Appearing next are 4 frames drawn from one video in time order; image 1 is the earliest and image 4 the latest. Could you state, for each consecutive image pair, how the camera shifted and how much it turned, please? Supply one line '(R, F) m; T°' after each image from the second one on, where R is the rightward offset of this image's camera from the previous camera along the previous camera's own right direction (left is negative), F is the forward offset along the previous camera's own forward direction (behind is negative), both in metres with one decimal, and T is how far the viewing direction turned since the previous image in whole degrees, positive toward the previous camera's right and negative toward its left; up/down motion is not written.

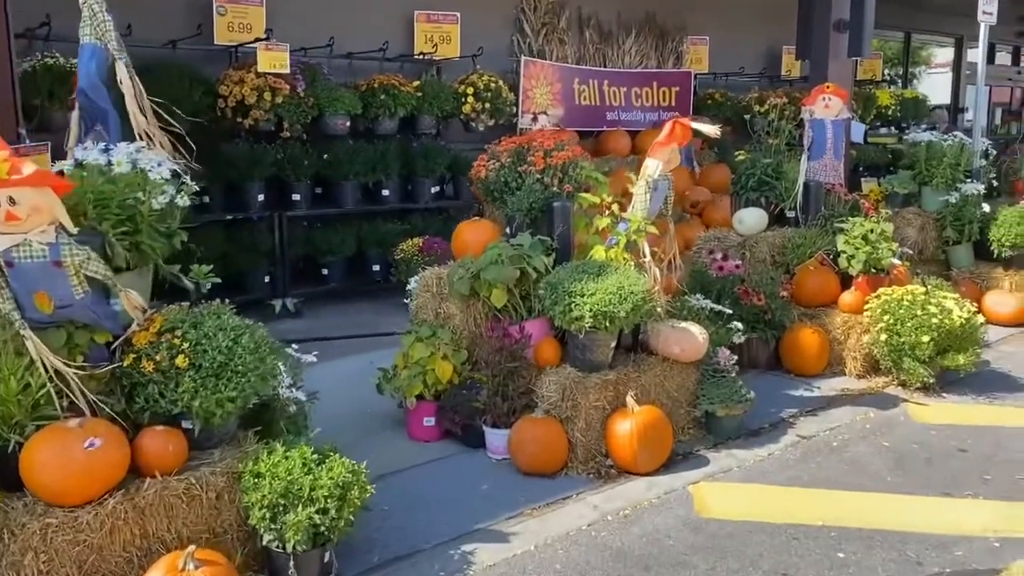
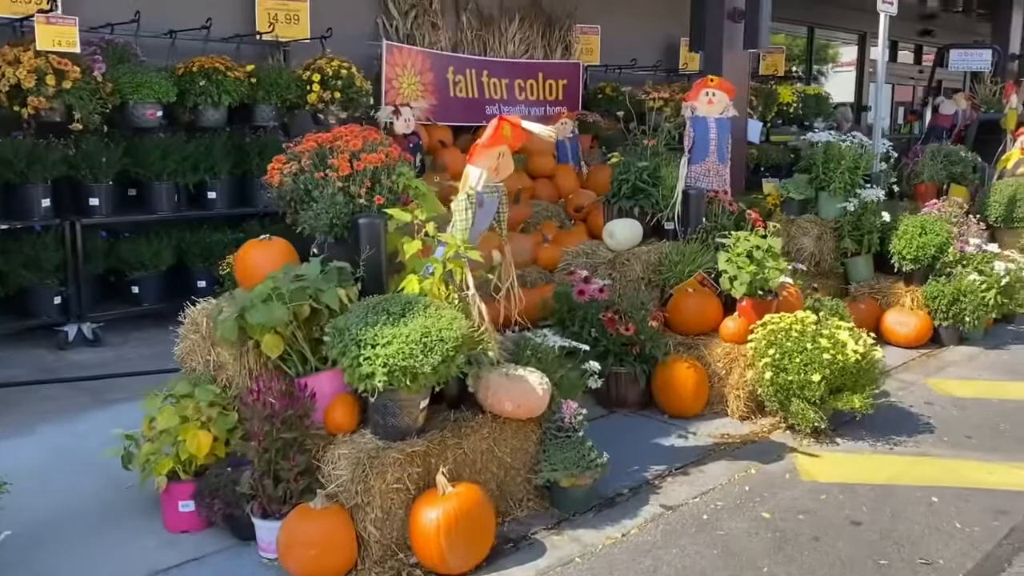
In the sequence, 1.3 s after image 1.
(+0.5, +0.9) m; +5°
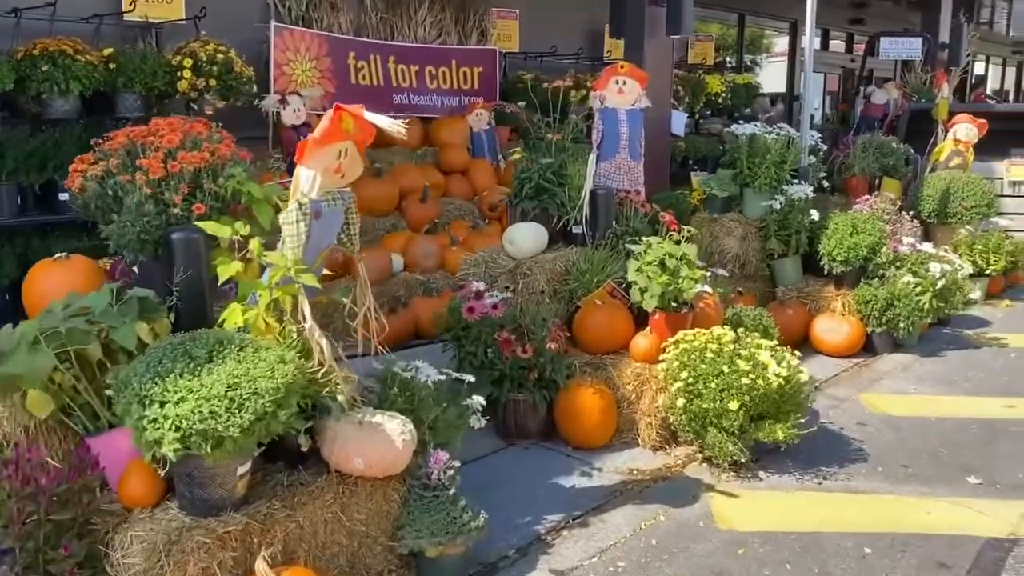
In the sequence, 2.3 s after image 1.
(+0.3, +0.6) m; +4°
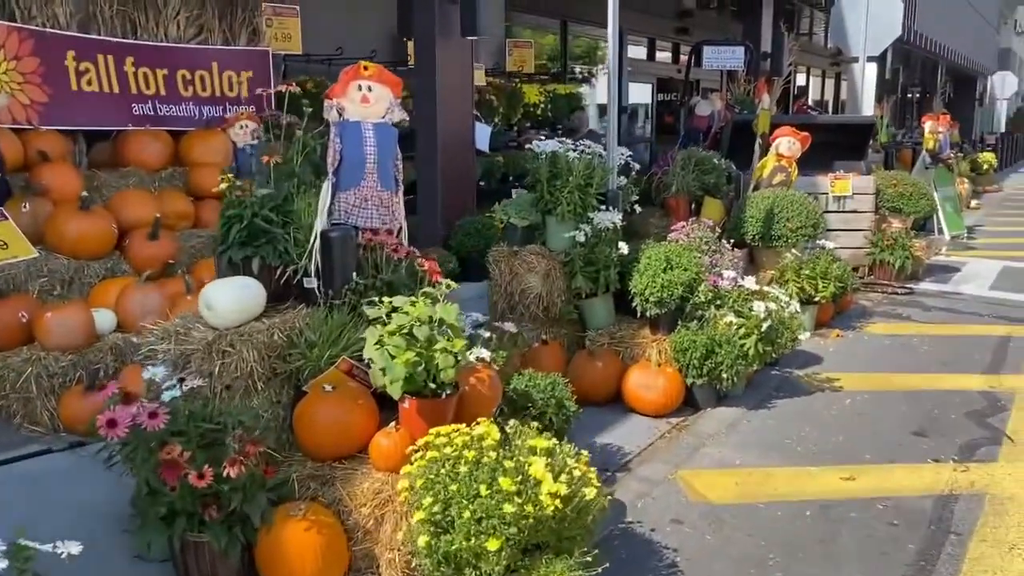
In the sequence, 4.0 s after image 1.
(+0.6, +1.1) m; +9°
